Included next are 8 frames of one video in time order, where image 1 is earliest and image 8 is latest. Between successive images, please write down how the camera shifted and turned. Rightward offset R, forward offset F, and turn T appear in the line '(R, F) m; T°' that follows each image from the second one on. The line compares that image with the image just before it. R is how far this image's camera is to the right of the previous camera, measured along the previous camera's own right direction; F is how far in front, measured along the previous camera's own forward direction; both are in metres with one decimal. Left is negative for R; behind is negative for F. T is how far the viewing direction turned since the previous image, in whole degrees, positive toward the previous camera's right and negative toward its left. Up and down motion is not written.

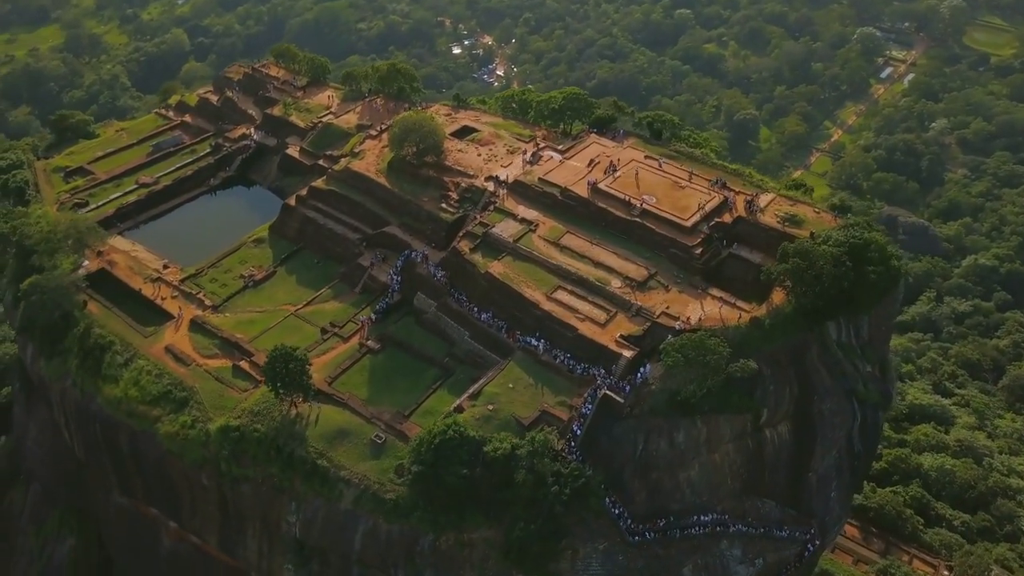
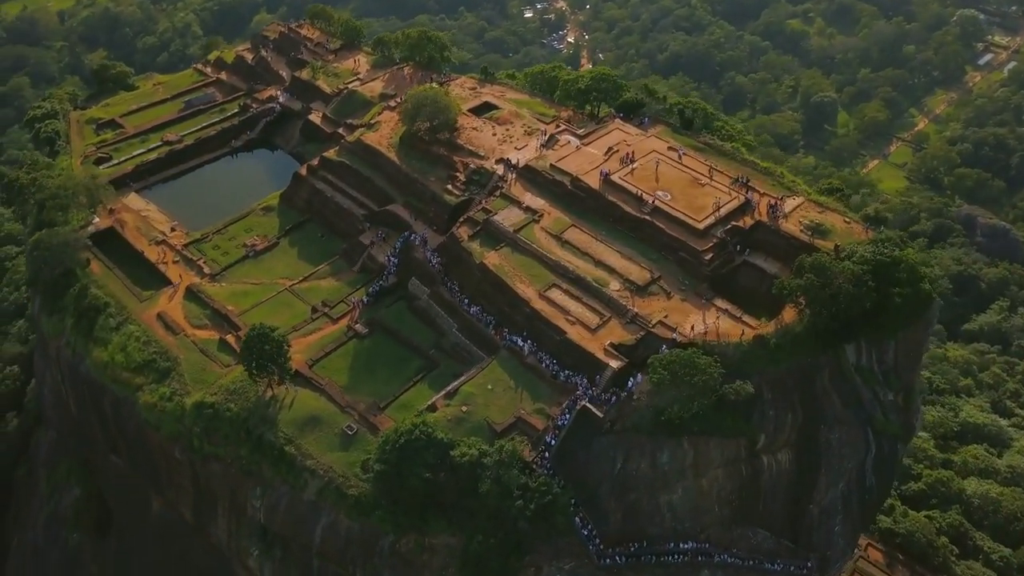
(+3.6, +2.4) m; -5°
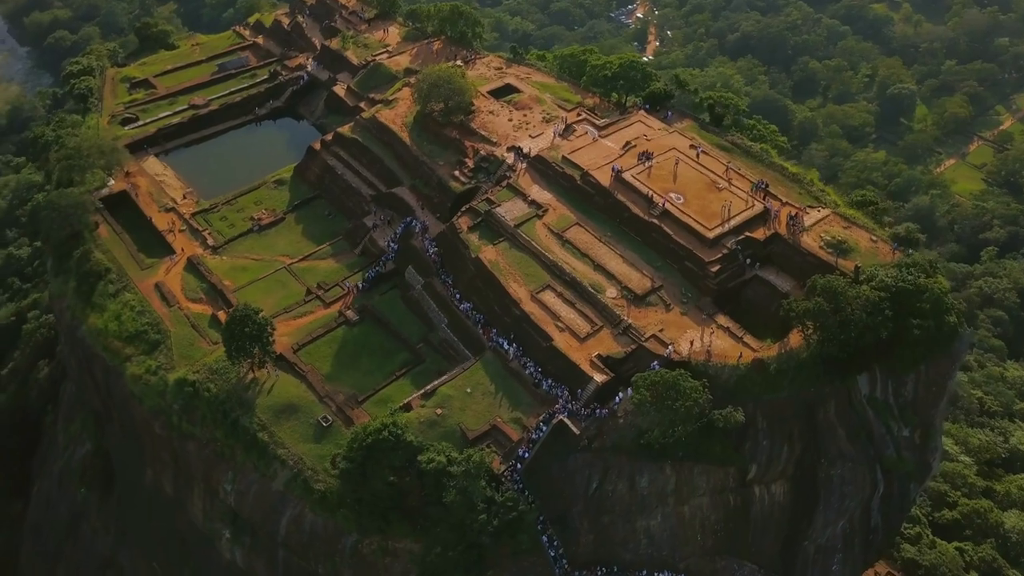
(+3.1, +2.0) m; -4°
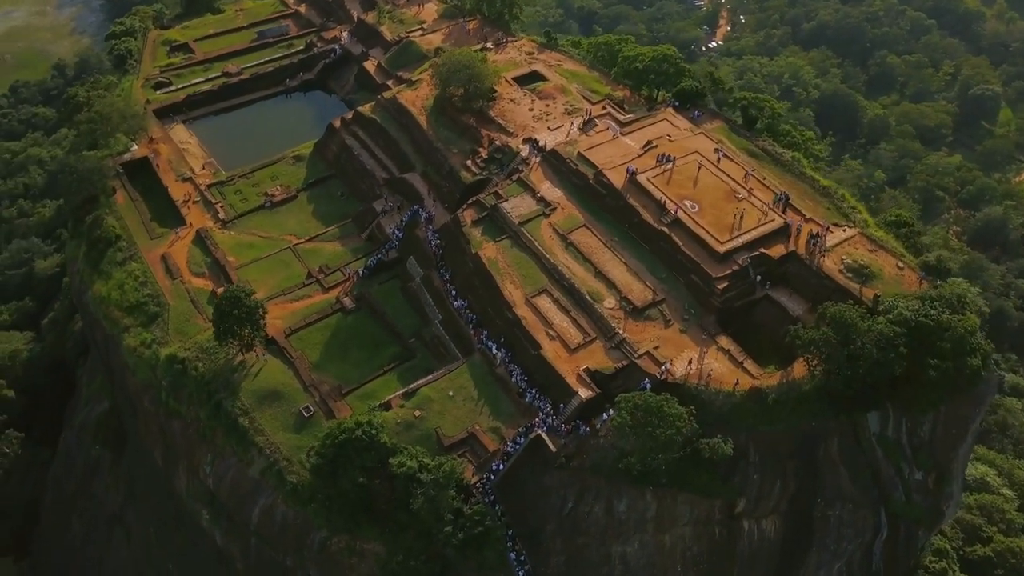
(+2.7, +1.6) m; -4°
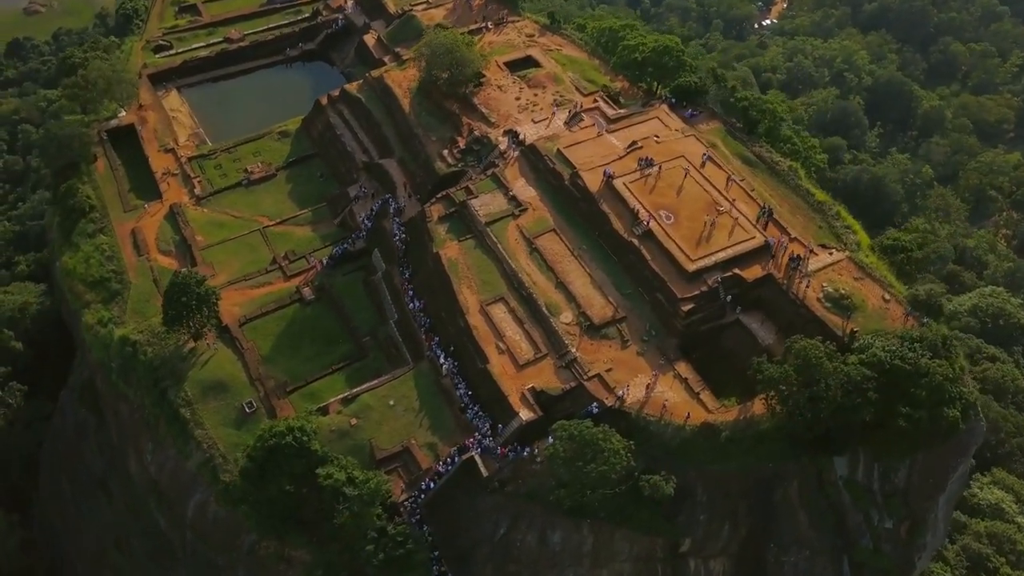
(+3.6, +2.1) m; -3°
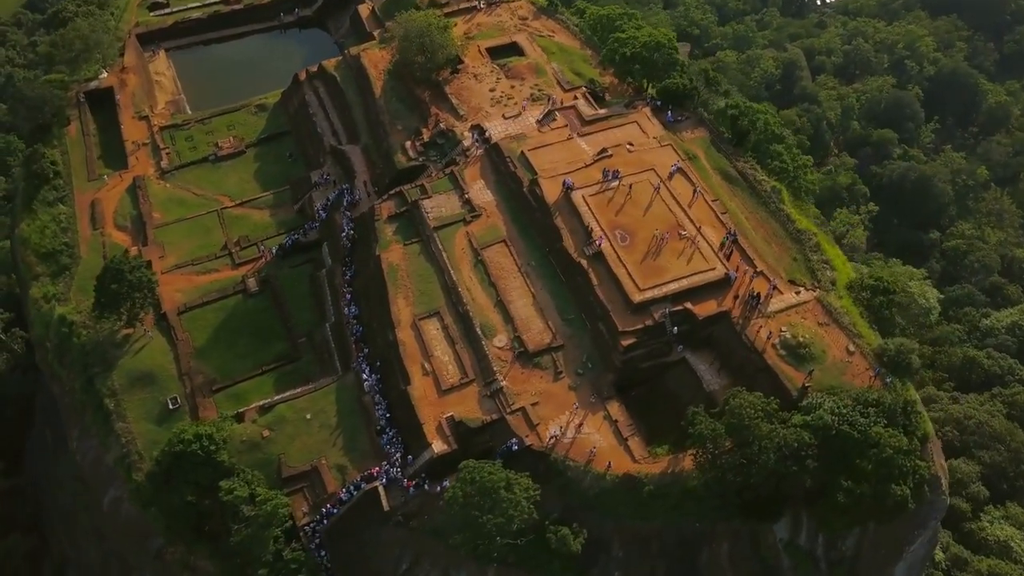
(+4.2, +2.5) m; -4°
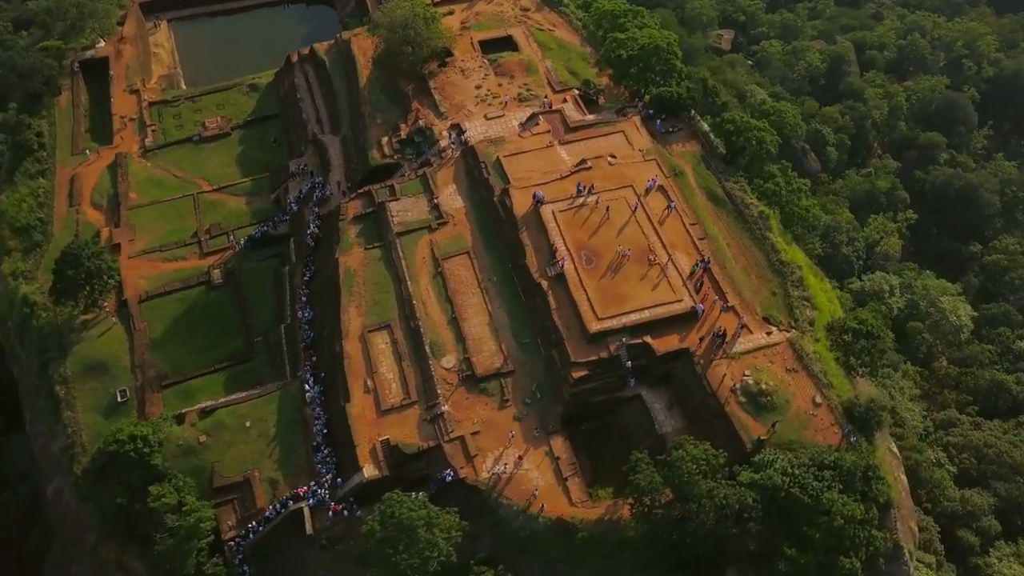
(+3.0, +1.7) m; -3°
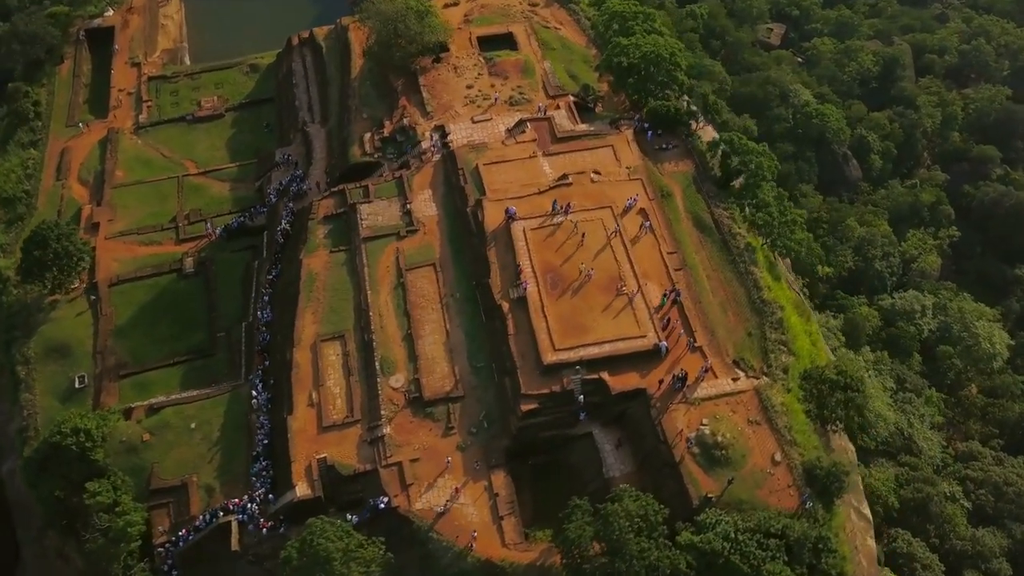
(+2.7, +1.5) m; -3°
